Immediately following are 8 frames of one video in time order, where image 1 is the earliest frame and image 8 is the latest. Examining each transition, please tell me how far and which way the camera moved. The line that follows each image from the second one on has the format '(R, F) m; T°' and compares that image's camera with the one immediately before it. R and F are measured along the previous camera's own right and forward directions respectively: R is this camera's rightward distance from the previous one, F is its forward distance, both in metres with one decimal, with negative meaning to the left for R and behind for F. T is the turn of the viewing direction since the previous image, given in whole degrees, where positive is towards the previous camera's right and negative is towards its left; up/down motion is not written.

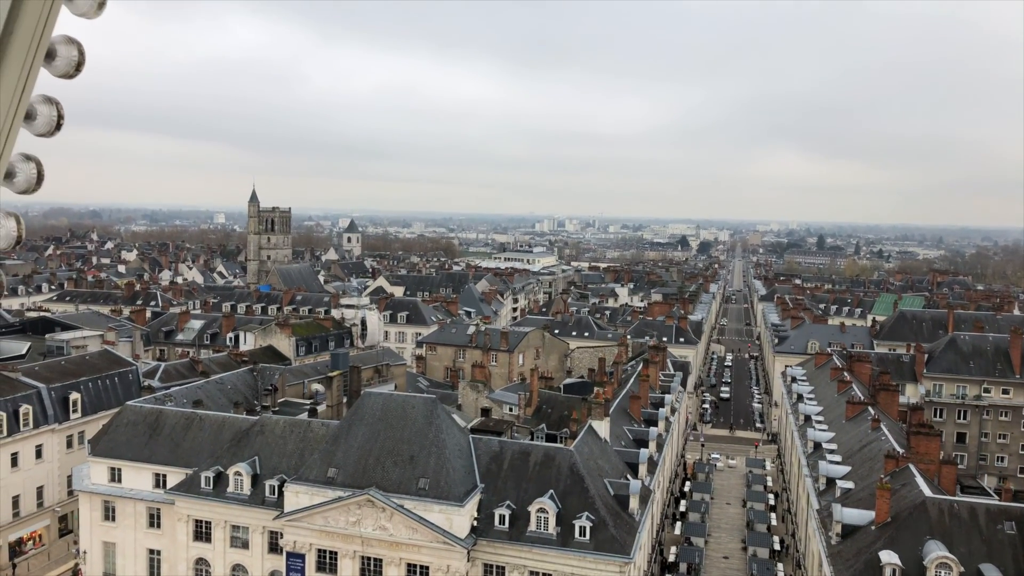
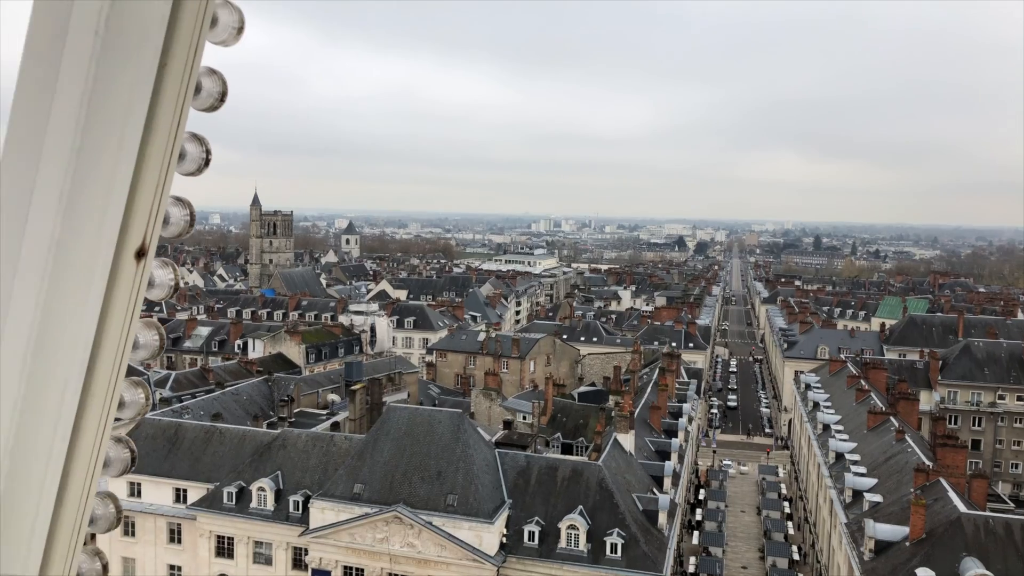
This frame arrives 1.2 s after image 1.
(-0.7, +0.2) m; 0°
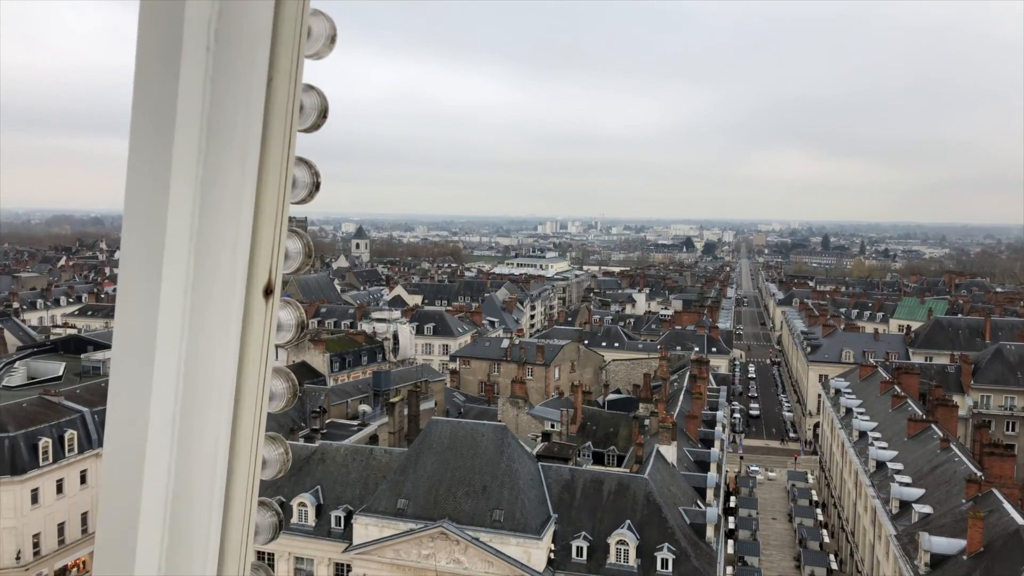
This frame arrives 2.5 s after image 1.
(-0.8, +0.2) m; 0°
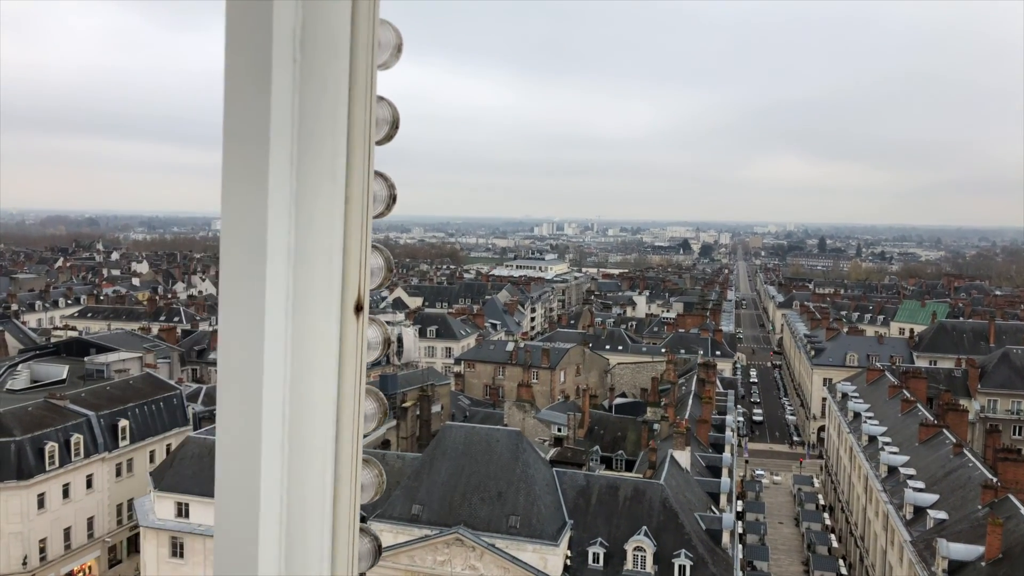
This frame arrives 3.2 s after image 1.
(-0.4, +0.1) m; 0°
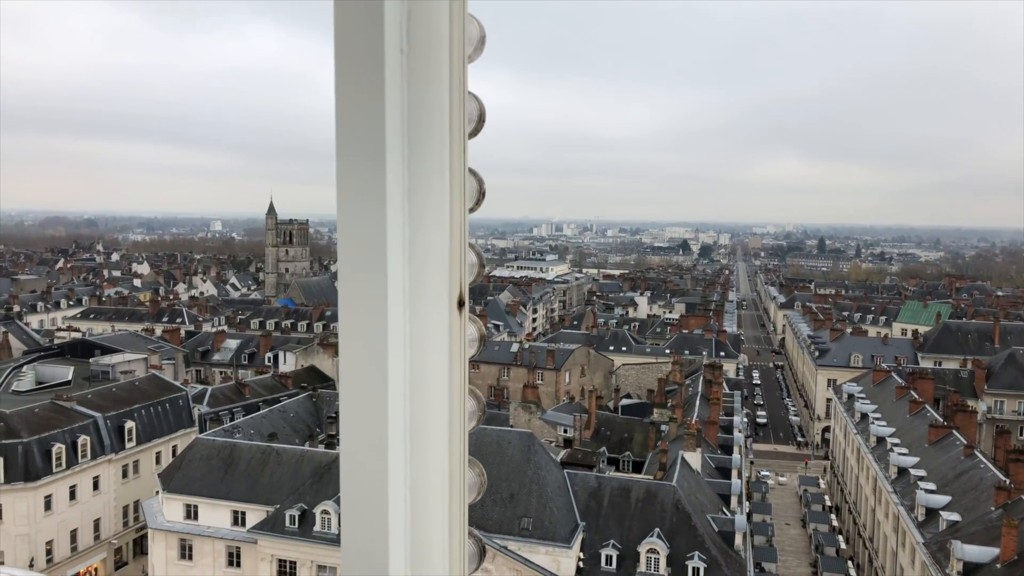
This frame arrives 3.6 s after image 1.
(-0.3, +0.1) m; 0°
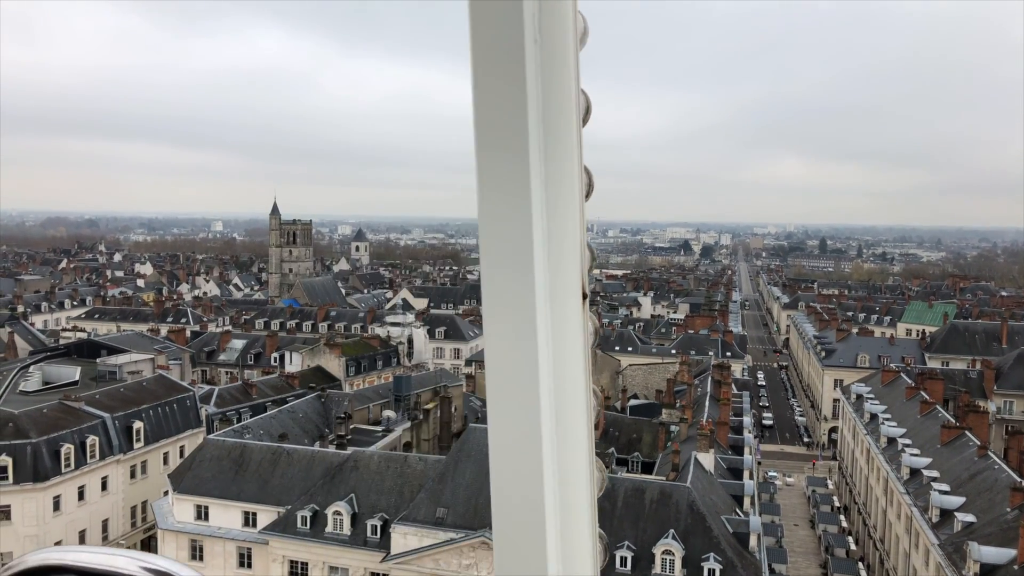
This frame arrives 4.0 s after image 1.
(-0.3, +0.1) m; 0°
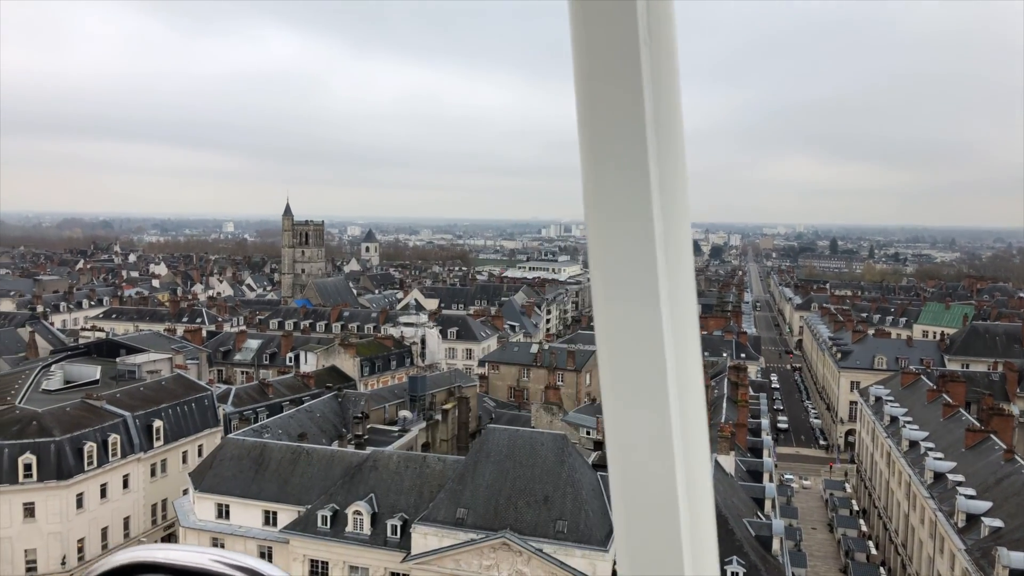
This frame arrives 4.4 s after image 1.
(-0.2, 0.0) m; -1°
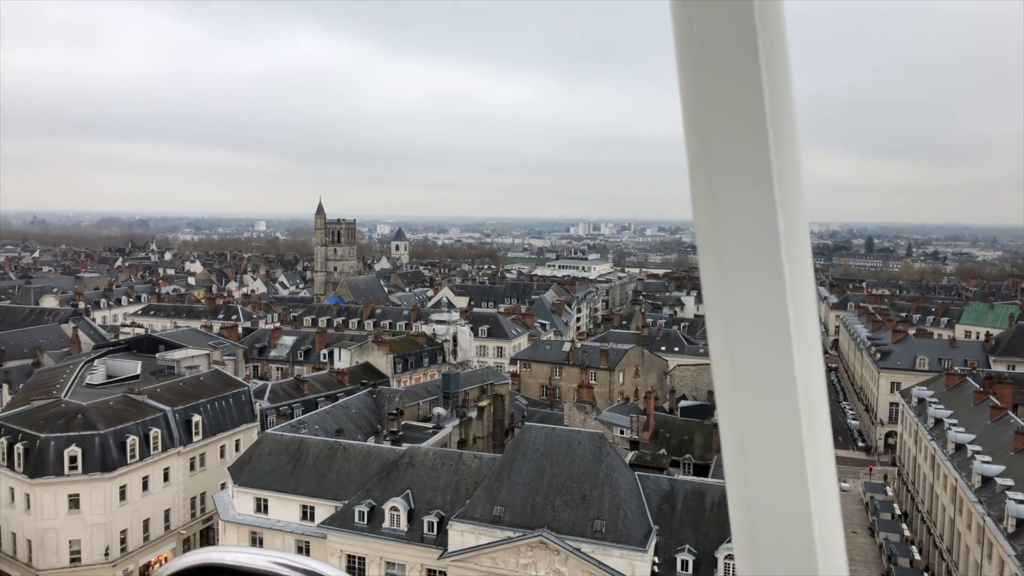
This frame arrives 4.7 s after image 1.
(-0.2, +0.1) m; -2°
